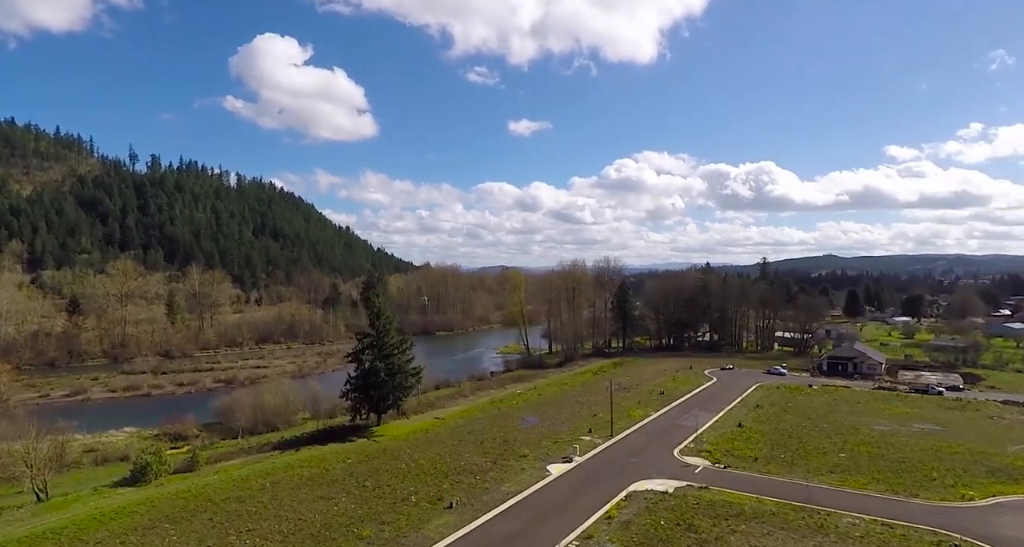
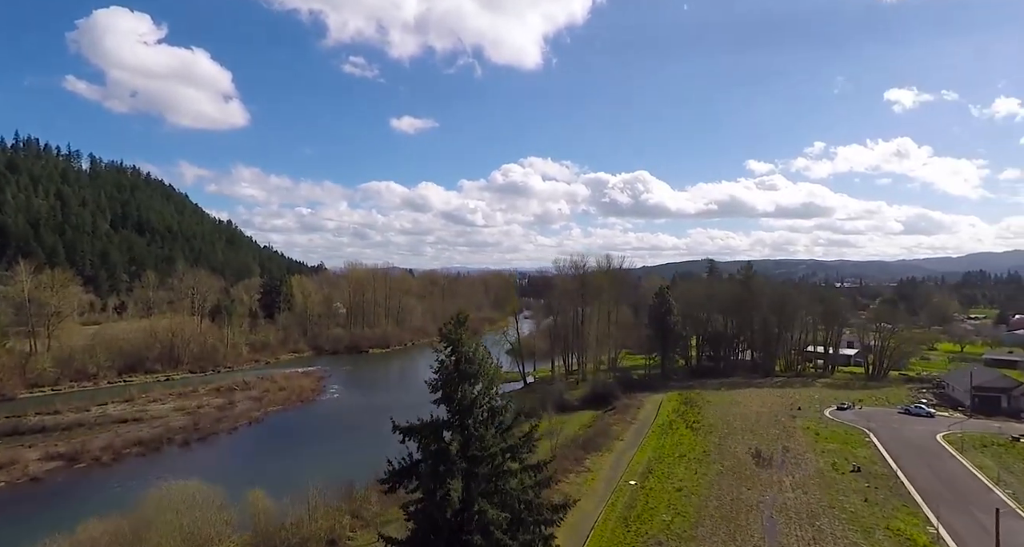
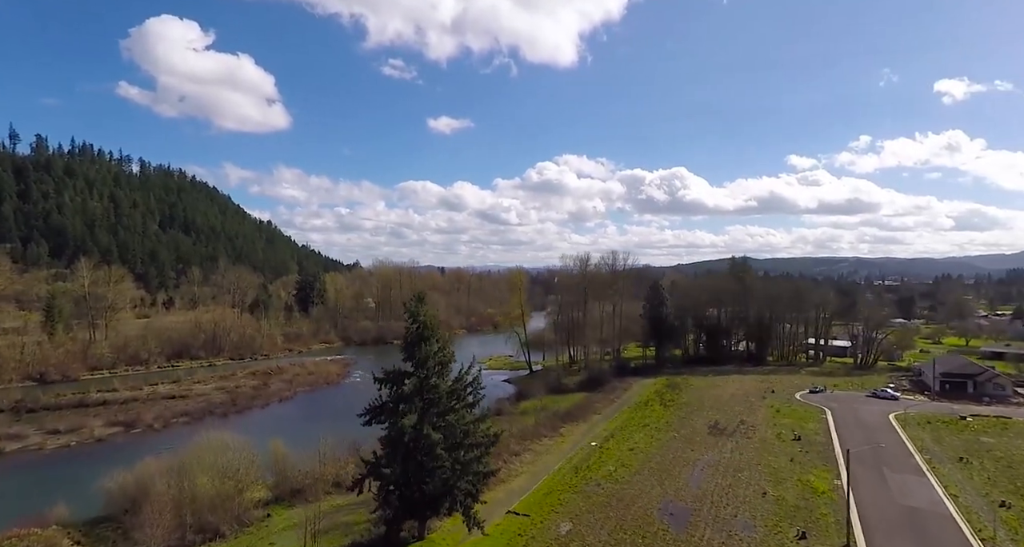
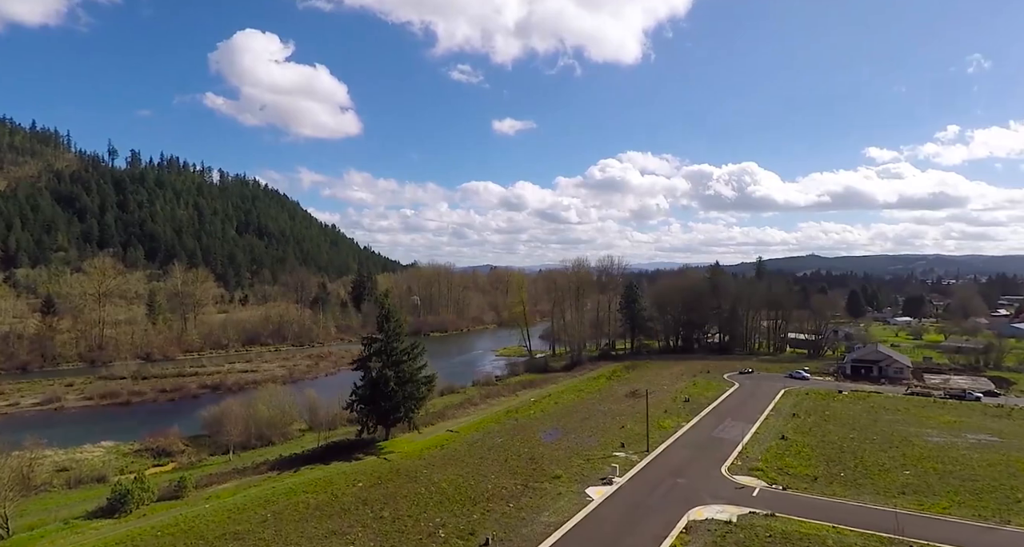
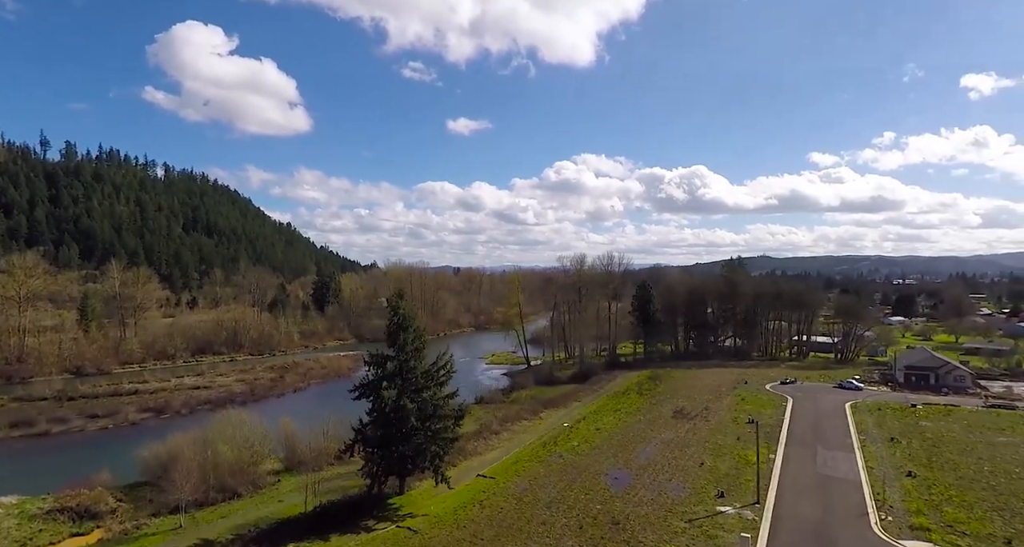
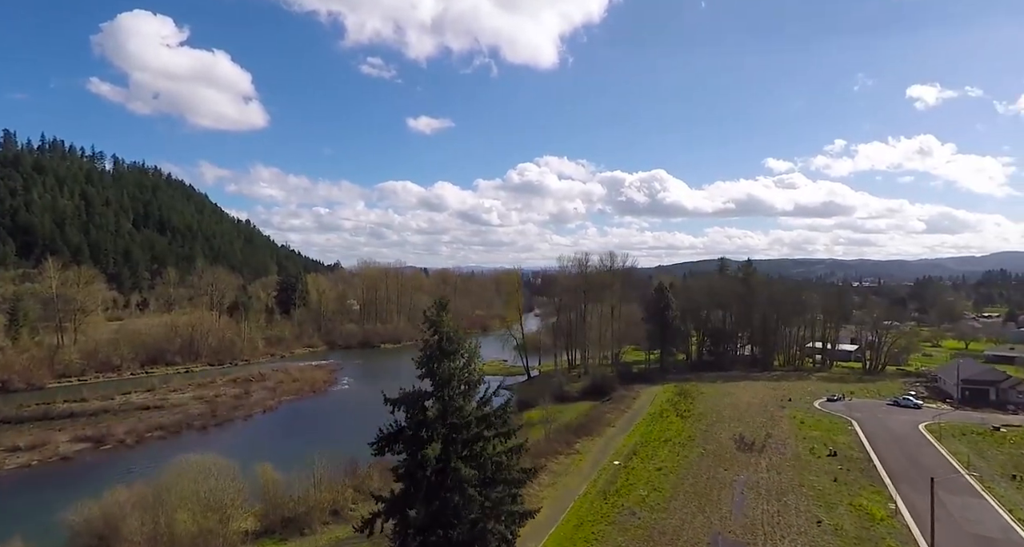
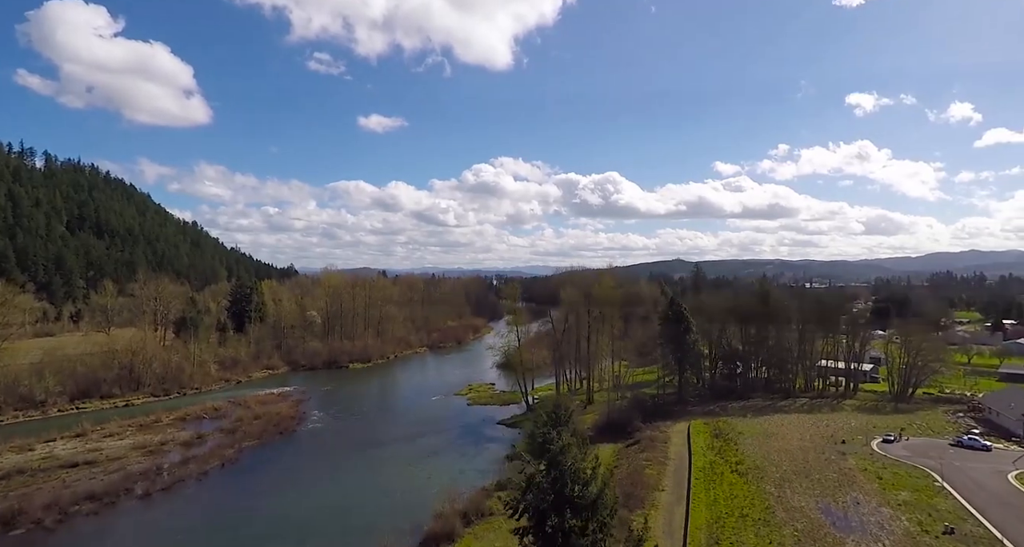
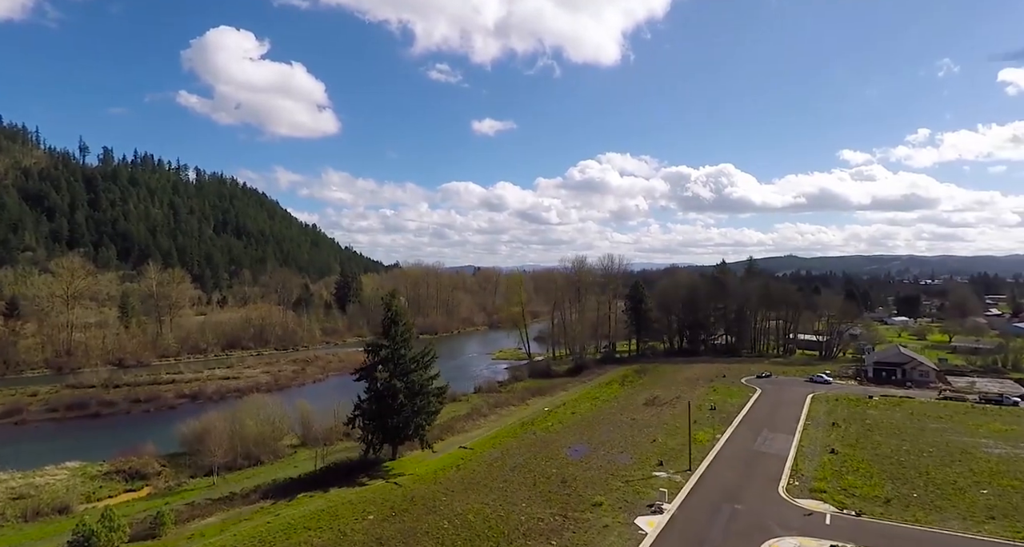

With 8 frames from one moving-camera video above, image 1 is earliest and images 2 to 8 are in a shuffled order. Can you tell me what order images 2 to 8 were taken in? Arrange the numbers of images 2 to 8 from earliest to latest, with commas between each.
4, 8, 5, 3, 6, 2, 7
